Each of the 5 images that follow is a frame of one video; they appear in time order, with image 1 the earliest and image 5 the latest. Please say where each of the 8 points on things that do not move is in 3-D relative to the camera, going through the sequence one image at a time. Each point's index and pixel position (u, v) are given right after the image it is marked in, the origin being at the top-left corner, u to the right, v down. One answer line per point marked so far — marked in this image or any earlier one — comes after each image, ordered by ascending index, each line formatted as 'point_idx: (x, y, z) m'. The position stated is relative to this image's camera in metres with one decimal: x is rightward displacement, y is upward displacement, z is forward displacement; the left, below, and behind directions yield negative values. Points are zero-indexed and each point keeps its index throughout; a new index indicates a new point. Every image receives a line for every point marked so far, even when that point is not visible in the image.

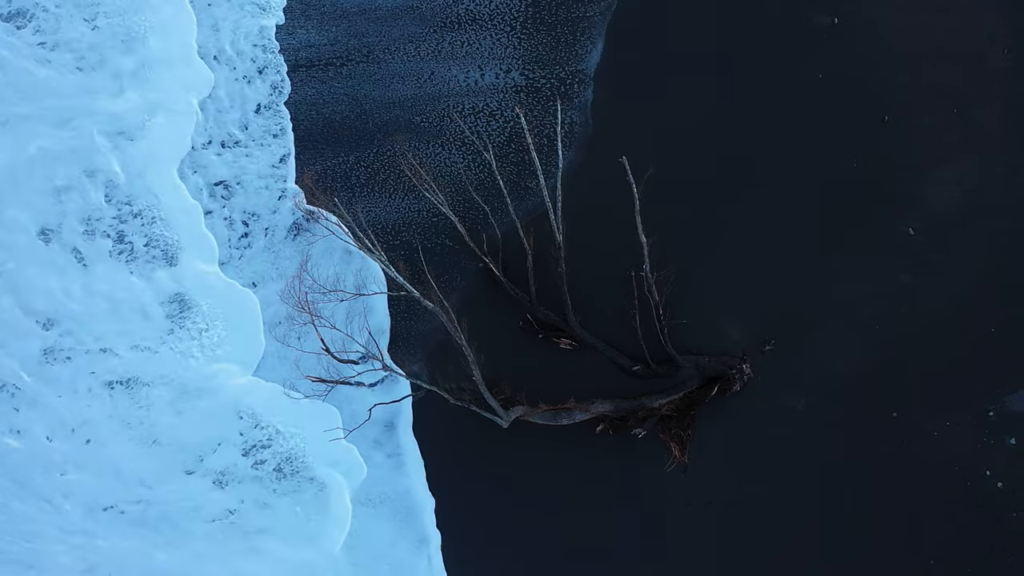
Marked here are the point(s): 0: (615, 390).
0: (+1.6, -1.6, +10.2) m
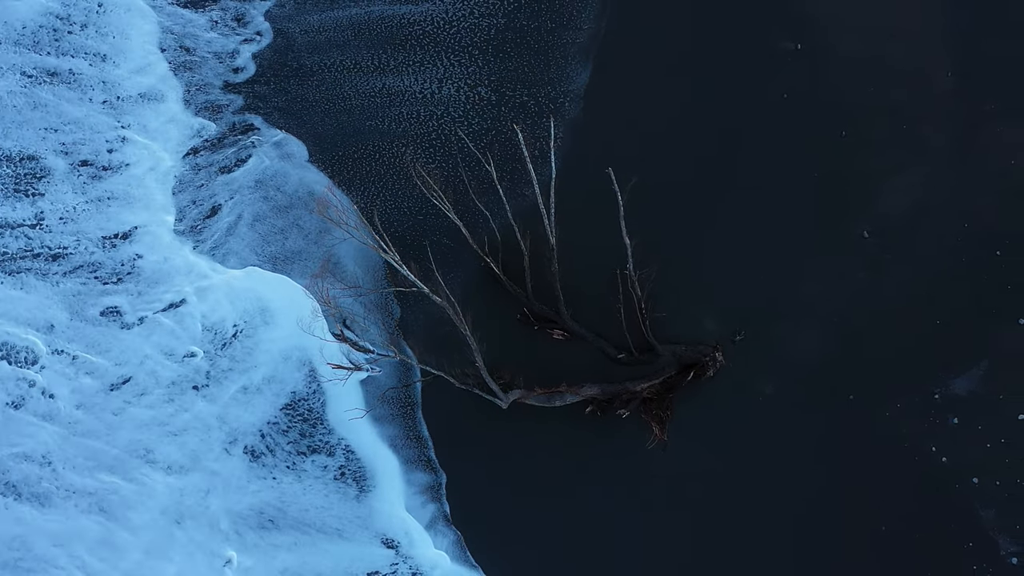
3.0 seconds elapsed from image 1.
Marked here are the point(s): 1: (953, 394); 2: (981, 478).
0: (+1.6, -1.5, +11.4) m
1: (+7.7, -1.9, +11.2) m
2: (+8.1, -3.3, +11.1) m
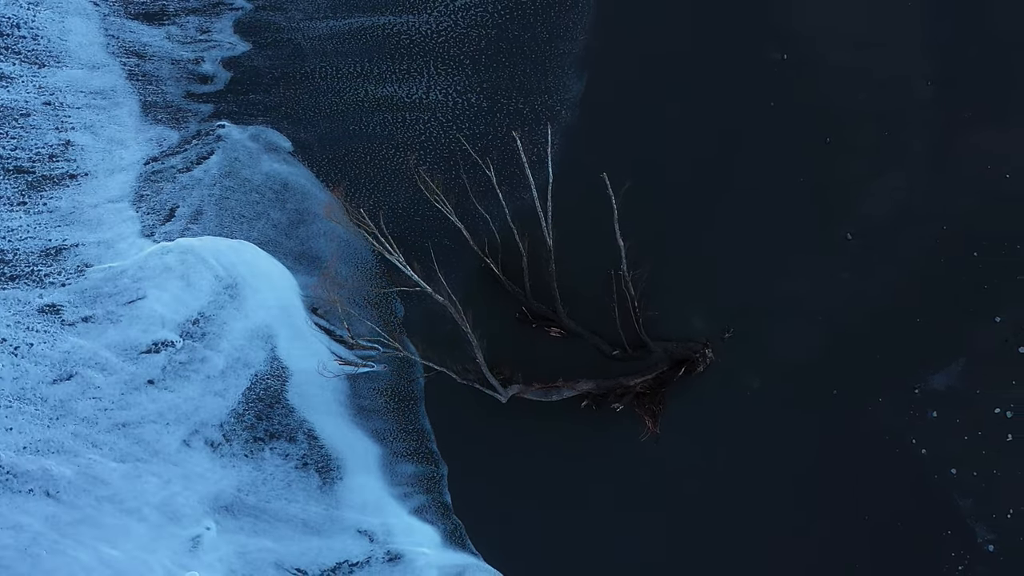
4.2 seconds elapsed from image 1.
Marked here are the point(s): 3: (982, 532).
0: (+1.6, -1.5, +11.9) m
1: (+7.7, -1.8, +11.7) m
2: (+8.1, -3.3, +11.7) m
3: (+8.5, -4.4, +11.6) m
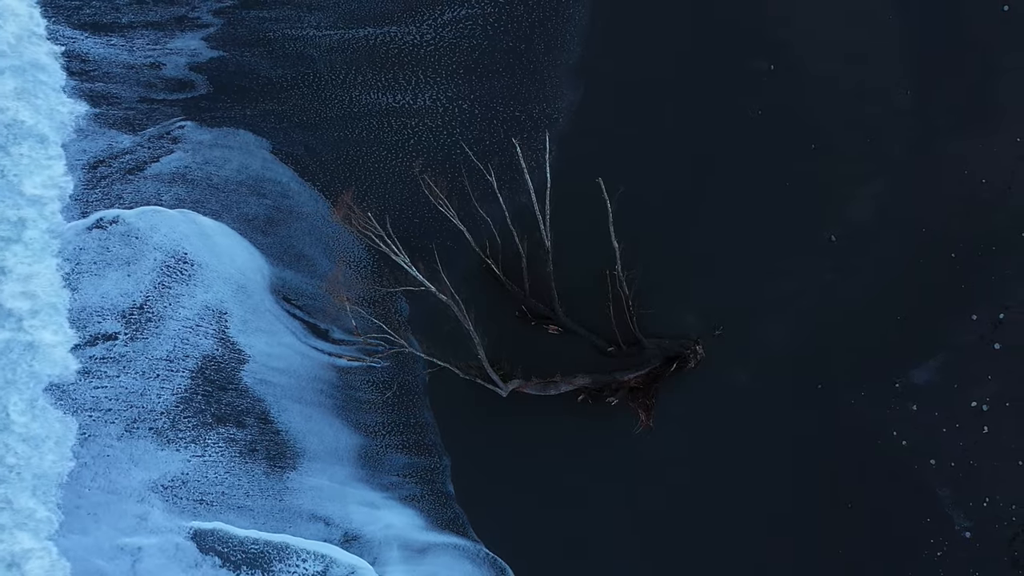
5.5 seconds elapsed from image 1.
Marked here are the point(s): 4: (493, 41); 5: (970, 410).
0: (+1.6, -1.5, +12.4) m
1: (+7.7, -1.8, +12.3) m
2: (+8.1, -3.3, +12.2) m
3: (+8.5, -4.4, +12.2) m
4: (-0.3, +5.0, +12.9) m
5: (+8.7, -2.3, +12.2) m
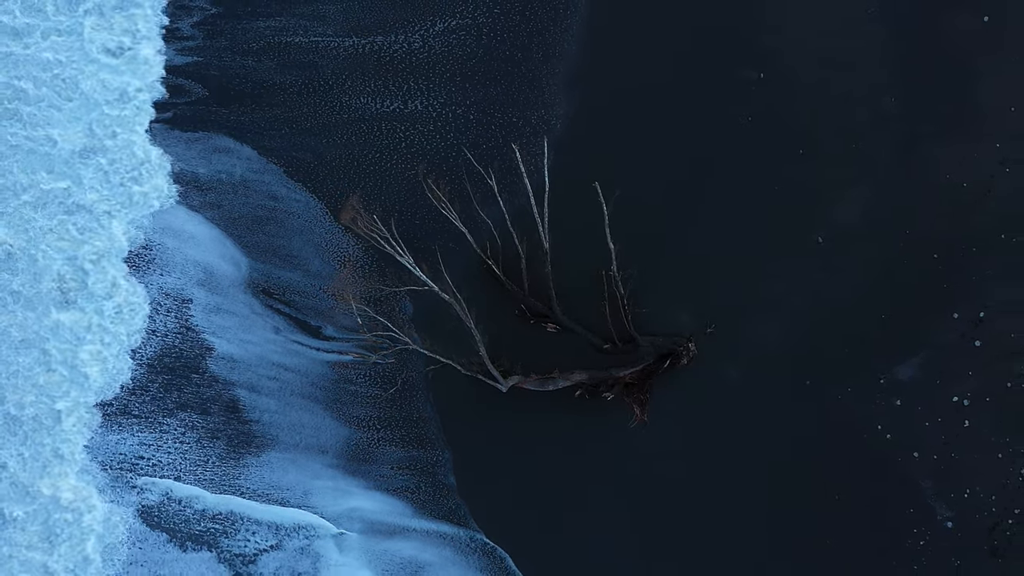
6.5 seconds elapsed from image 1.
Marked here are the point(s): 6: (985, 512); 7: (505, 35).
0: (+1.6, -1.5, +12.9) m
1: (+7.7, -1.8, +12.8) m
2: (+8.1, -3.3, +12.7) m
3: (+8.5, -4.4, +12.7) m
4: (-0.3, +5.0, +13.4) m
5: (+8.7, -2.3, +12.7) m
6: (+9.3, -4.4, +12.6) m
7: (-0.1, +5.3, +13.4) m
